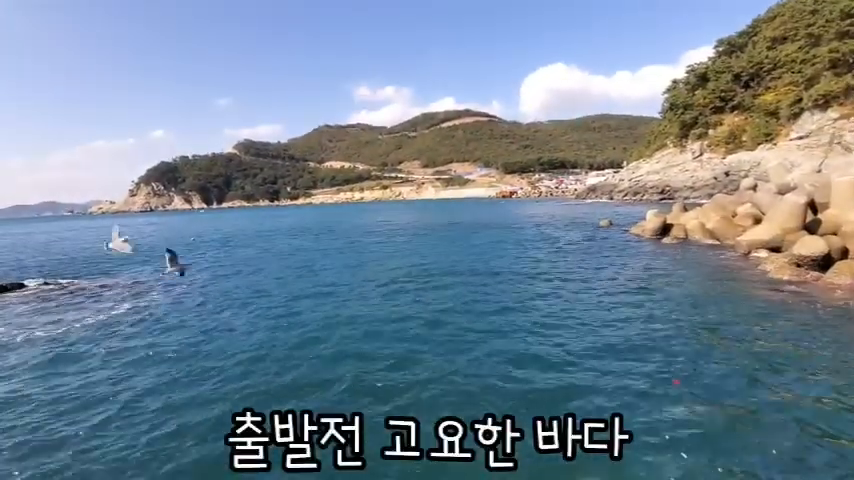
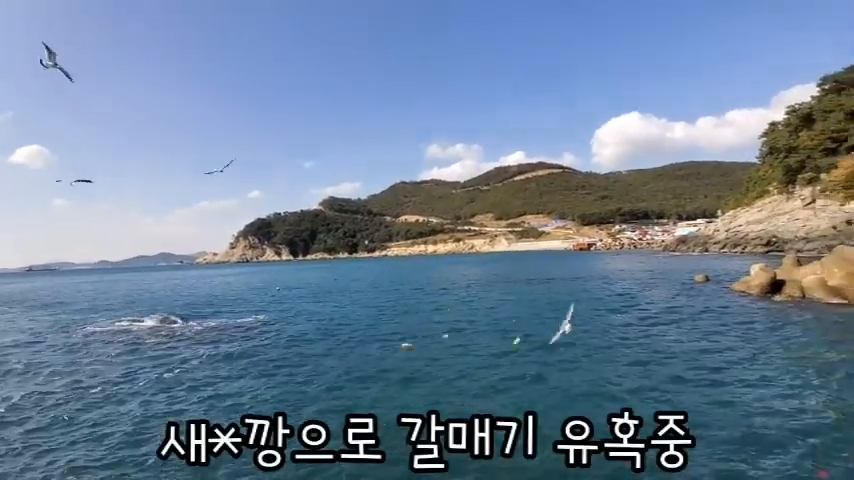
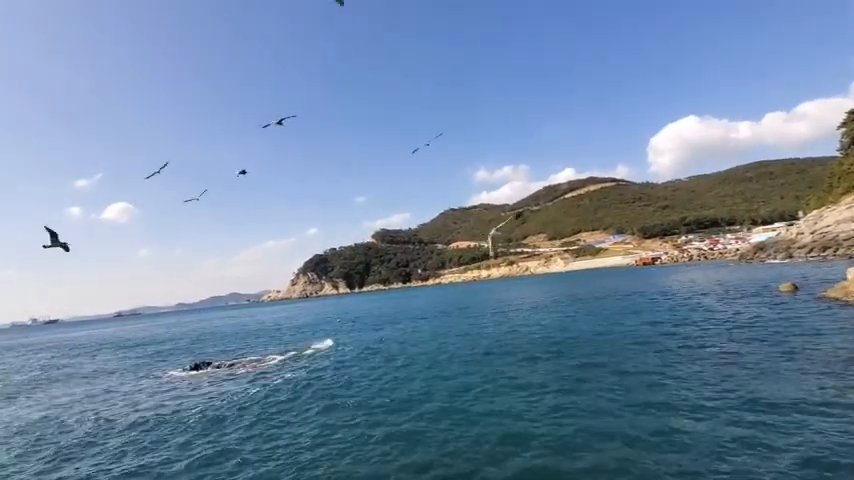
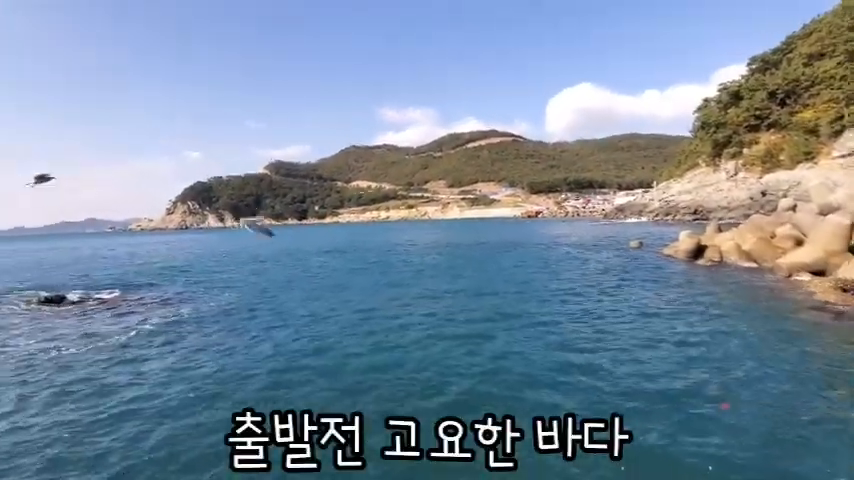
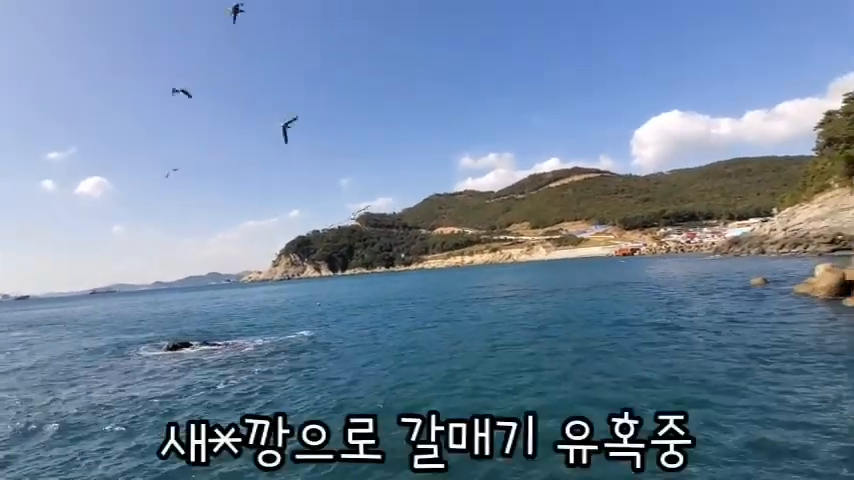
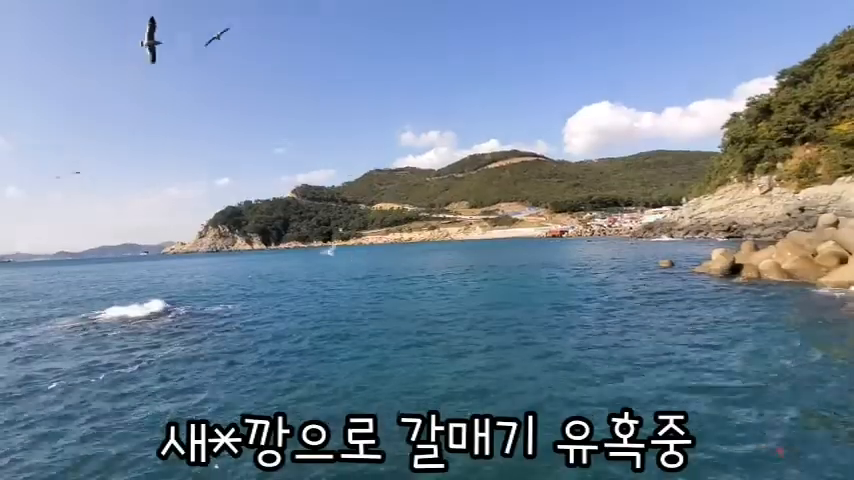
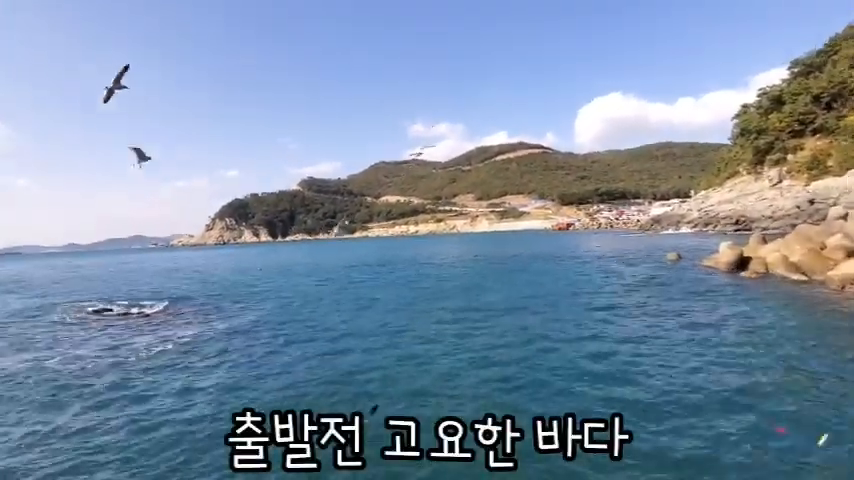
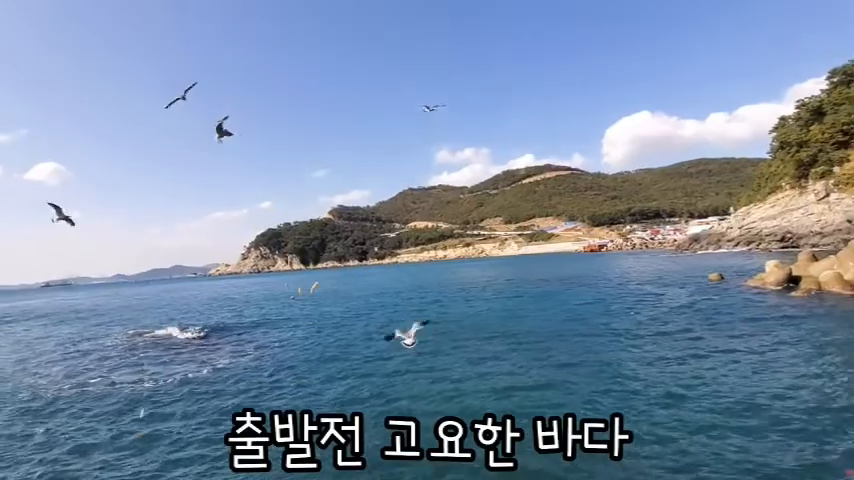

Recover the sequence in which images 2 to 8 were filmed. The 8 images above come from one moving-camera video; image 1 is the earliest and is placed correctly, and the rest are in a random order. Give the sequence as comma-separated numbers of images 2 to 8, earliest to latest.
4, 7, 8, 3, 5, 2, 6
